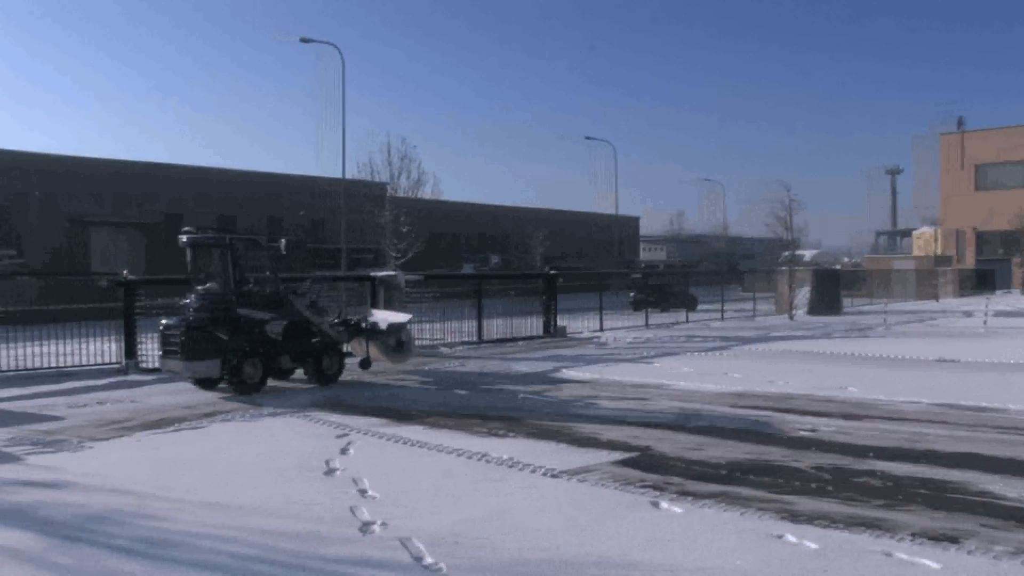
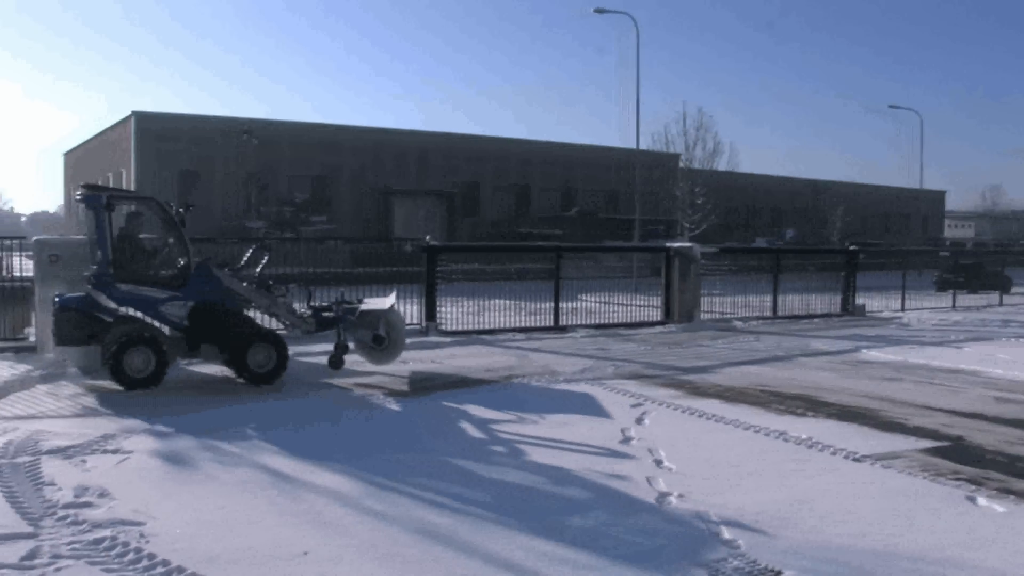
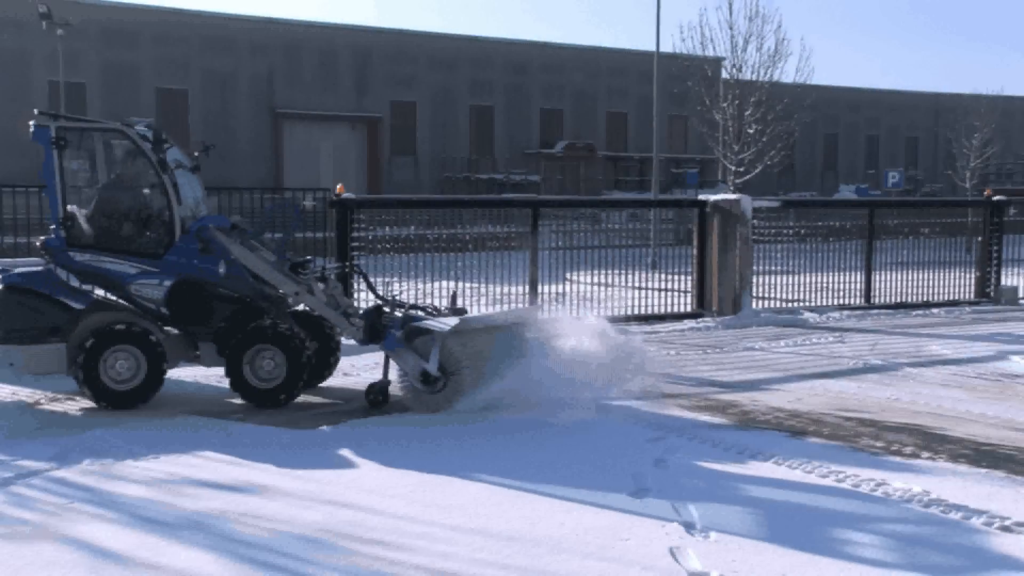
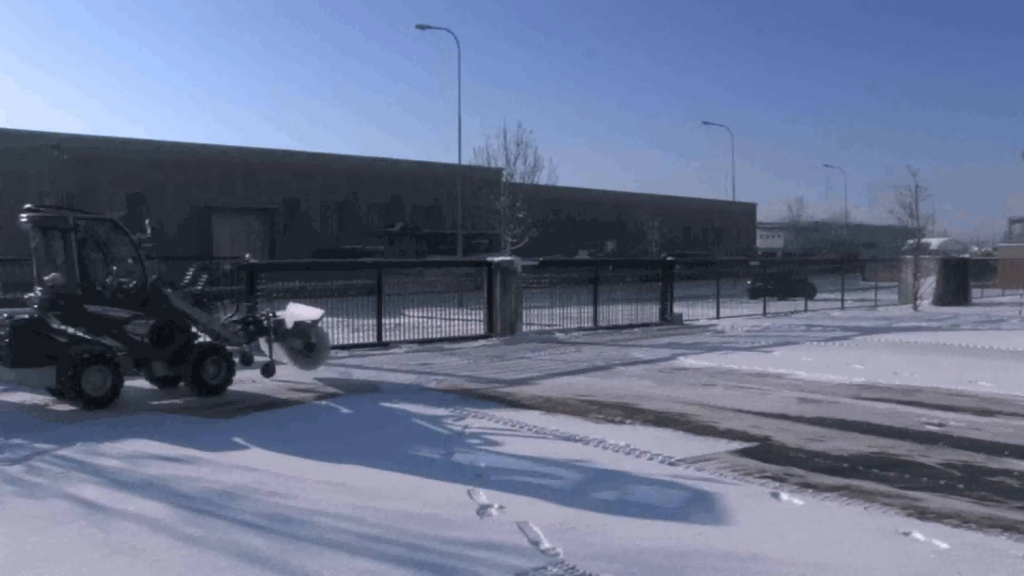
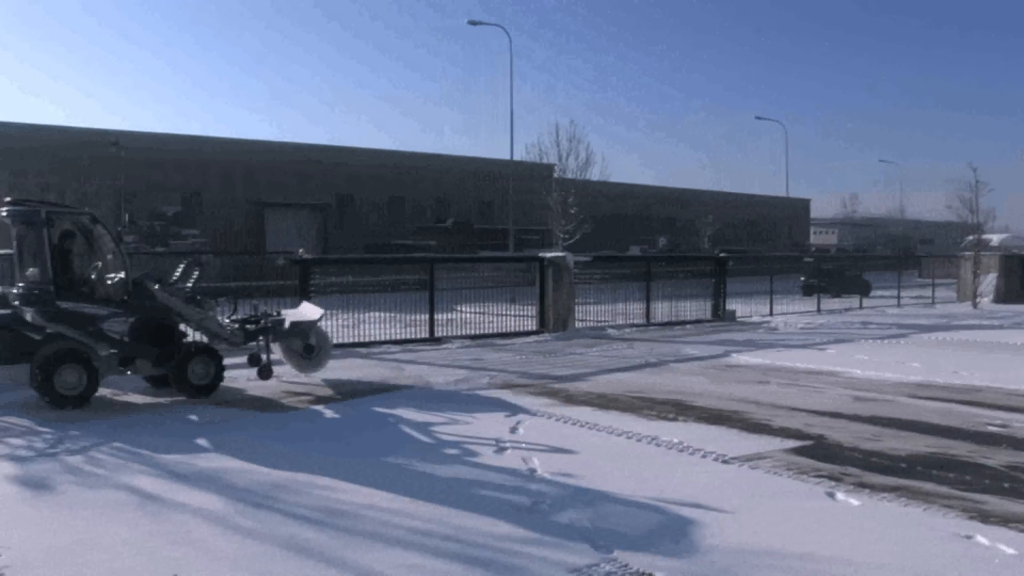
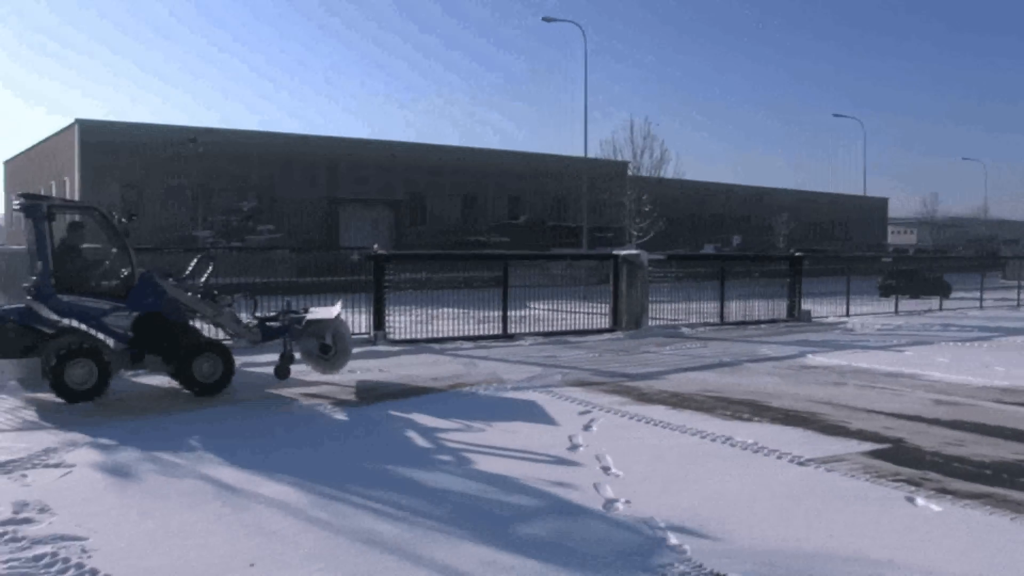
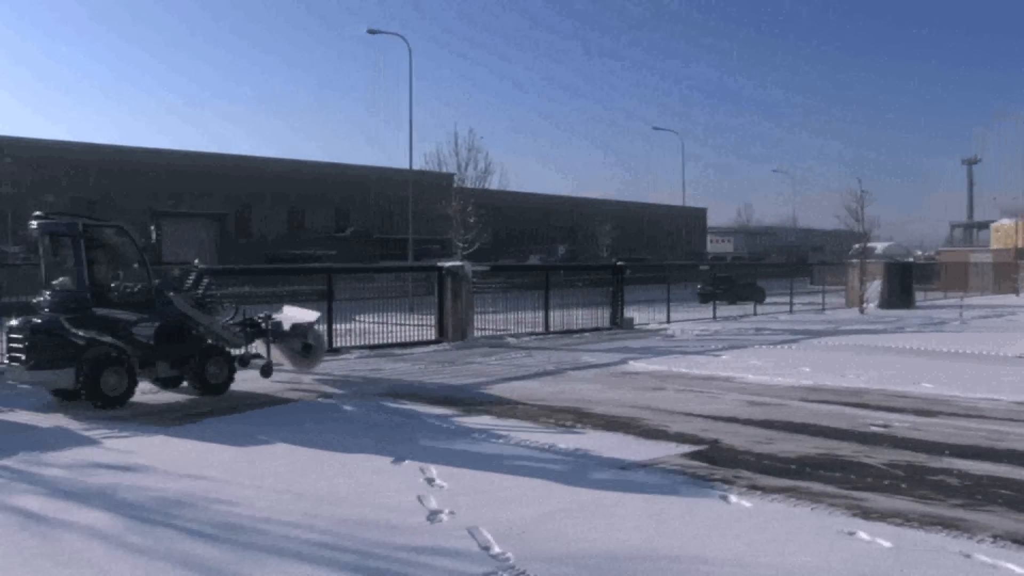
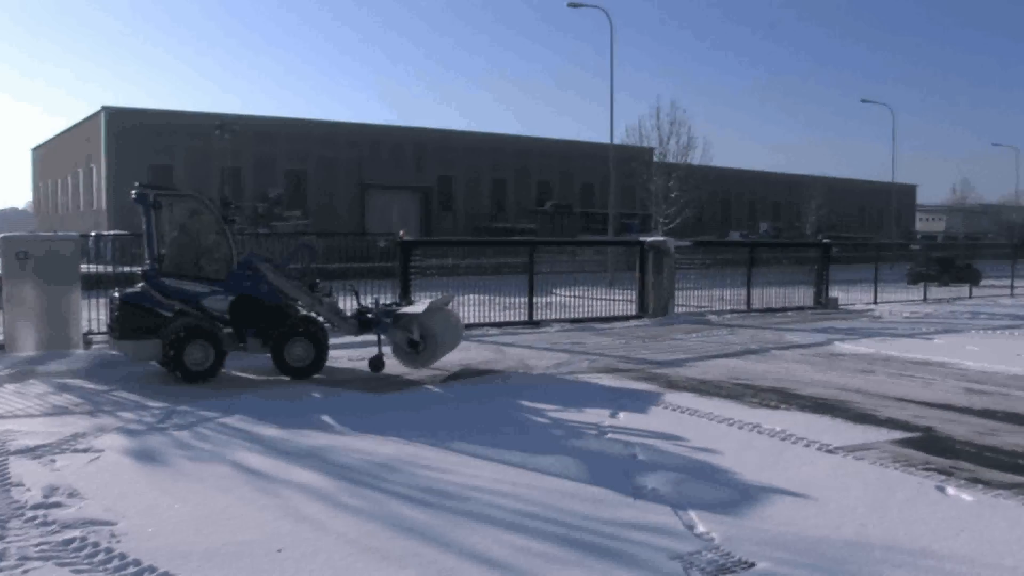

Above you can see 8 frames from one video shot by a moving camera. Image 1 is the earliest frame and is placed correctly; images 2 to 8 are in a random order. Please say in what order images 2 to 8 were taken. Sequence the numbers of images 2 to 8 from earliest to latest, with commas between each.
7, 4, 5, 6, 2, 8, 3
